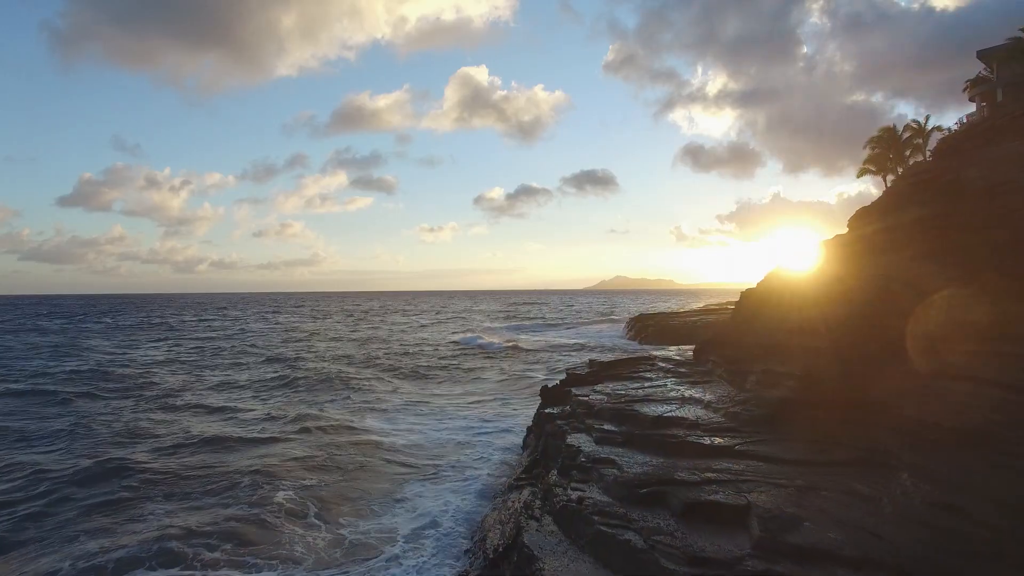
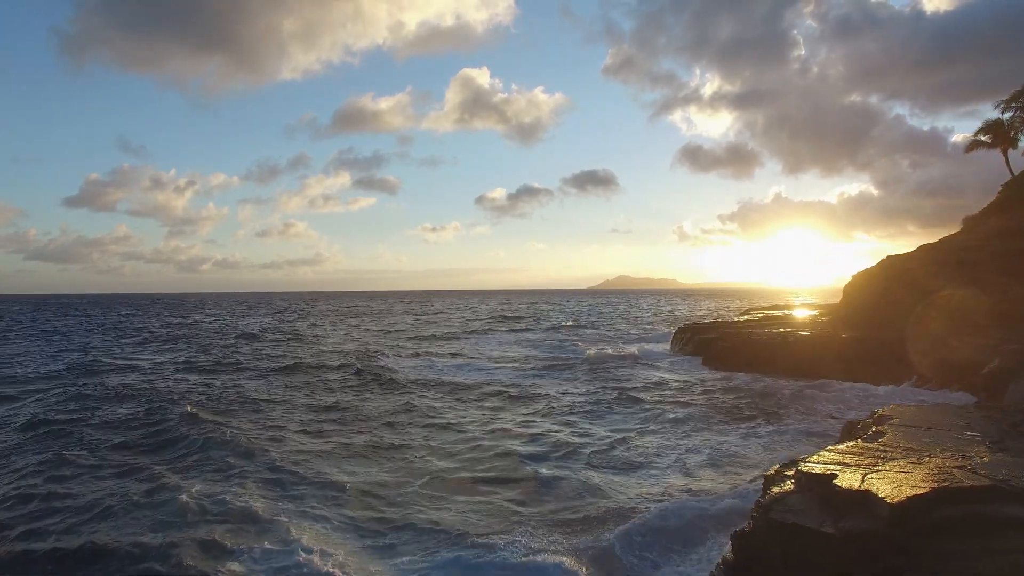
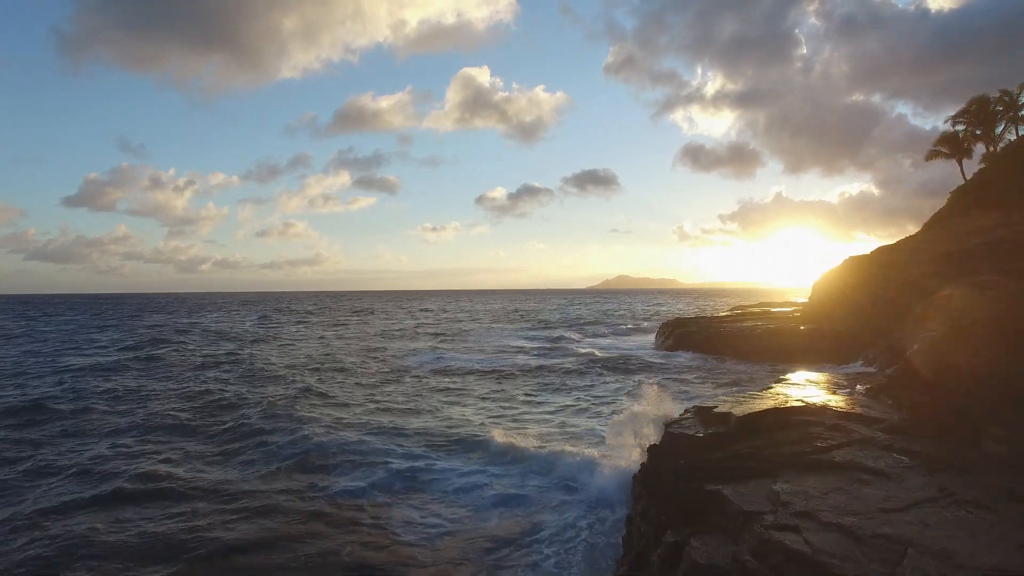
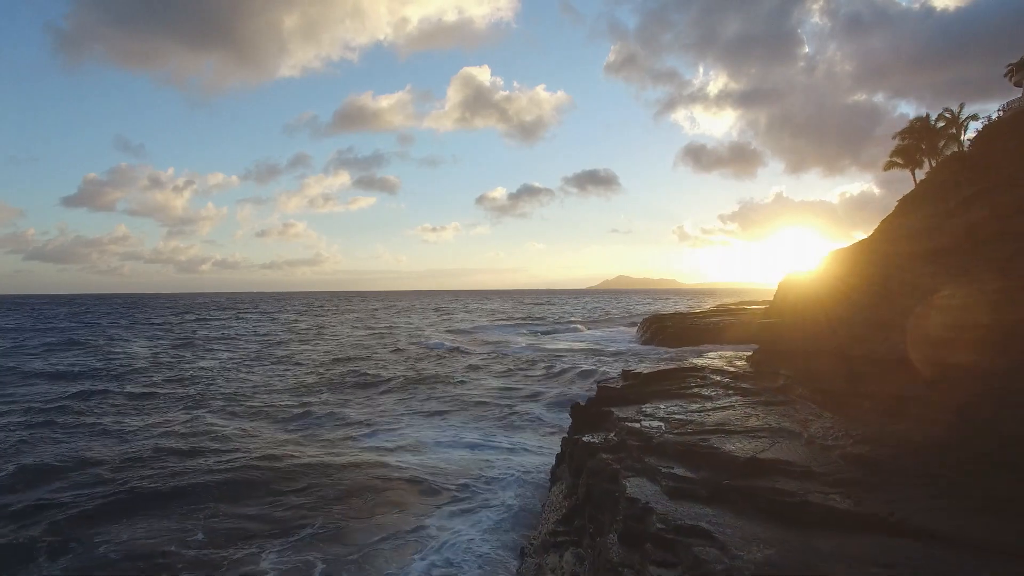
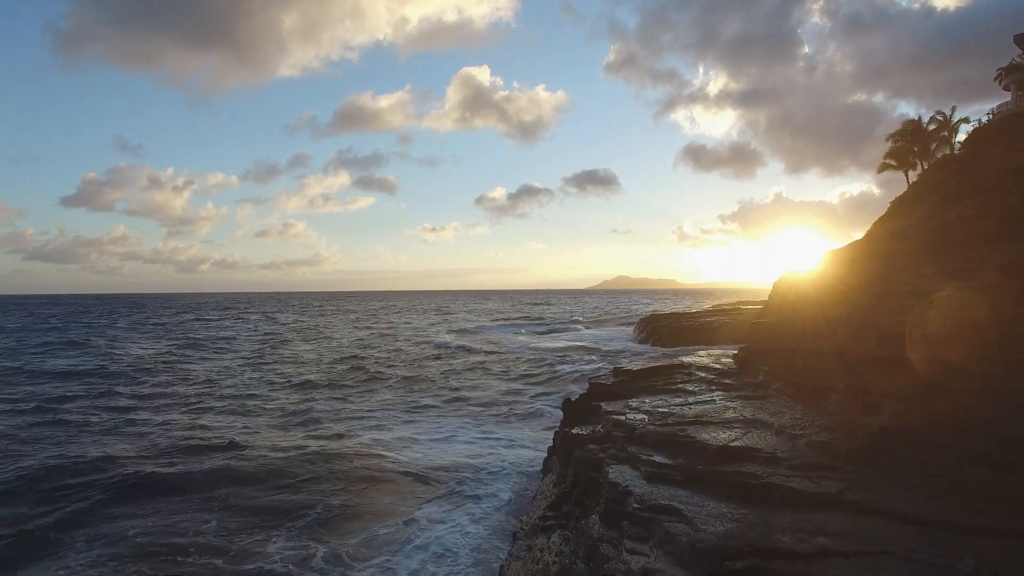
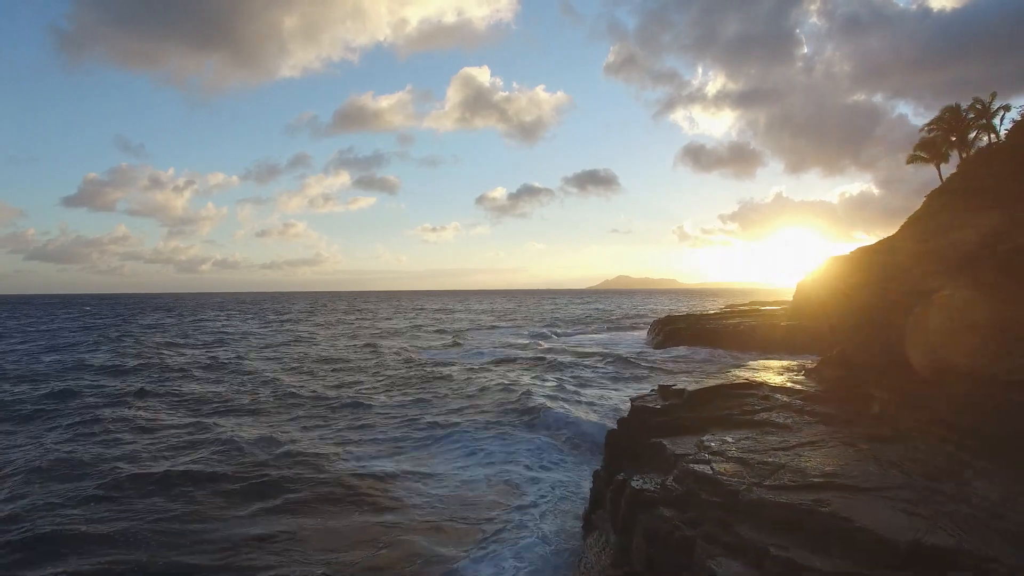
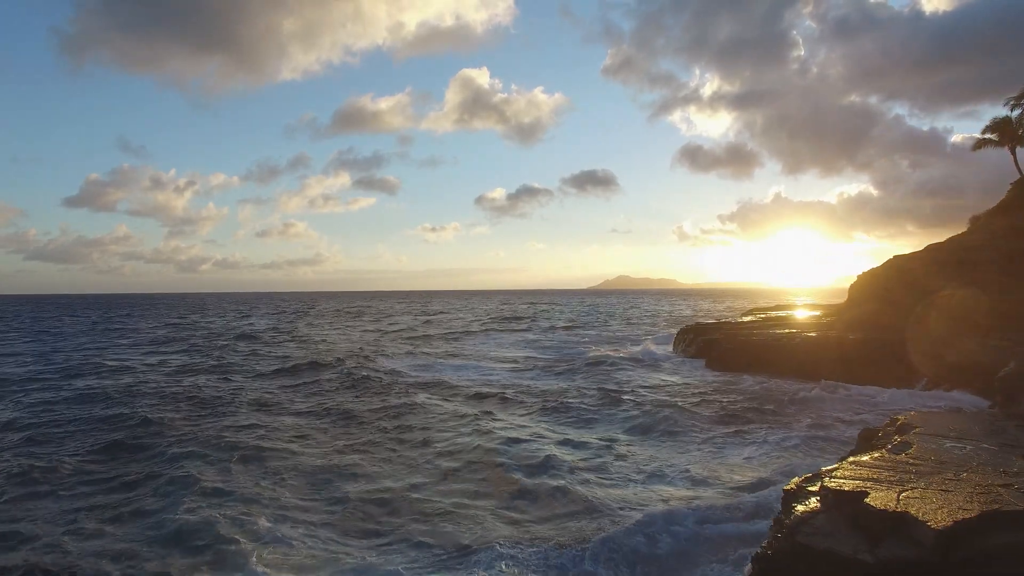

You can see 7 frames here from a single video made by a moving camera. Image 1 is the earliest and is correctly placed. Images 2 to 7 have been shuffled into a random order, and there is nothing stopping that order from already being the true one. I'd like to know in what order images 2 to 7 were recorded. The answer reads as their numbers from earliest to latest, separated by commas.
5, 4, 6, 3, 2, 7
